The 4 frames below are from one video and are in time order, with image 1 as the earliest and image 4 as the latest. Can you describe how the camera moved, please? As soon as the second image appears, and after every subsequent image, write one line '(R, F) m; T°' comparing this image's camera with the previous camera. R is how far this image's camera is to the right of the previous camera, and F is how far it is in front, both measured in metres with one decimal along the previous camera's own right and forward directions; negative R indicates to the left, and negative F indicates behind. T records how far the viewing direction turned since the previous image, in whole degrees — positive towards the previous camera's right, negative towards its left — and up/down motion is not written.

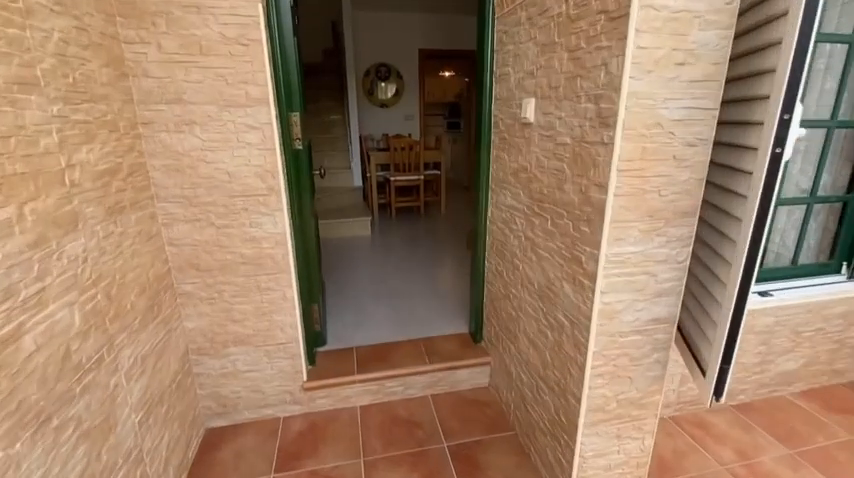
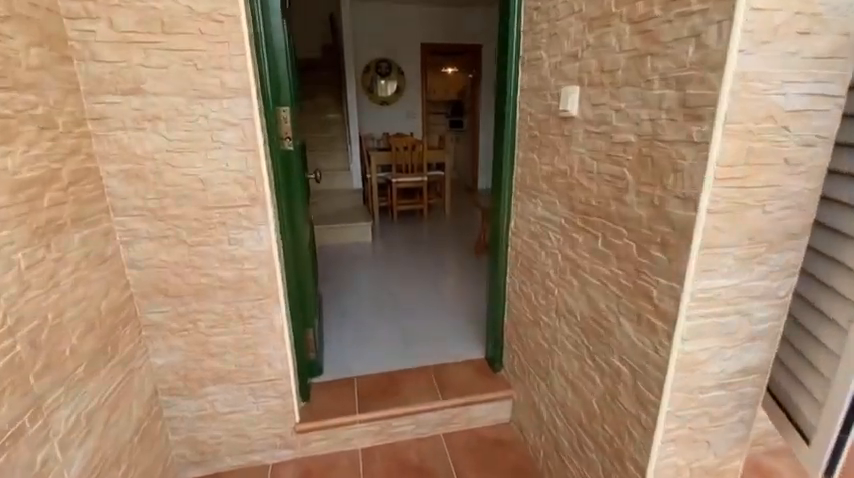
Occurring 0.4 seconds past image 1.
(-0.1, +0.3) m; 0°
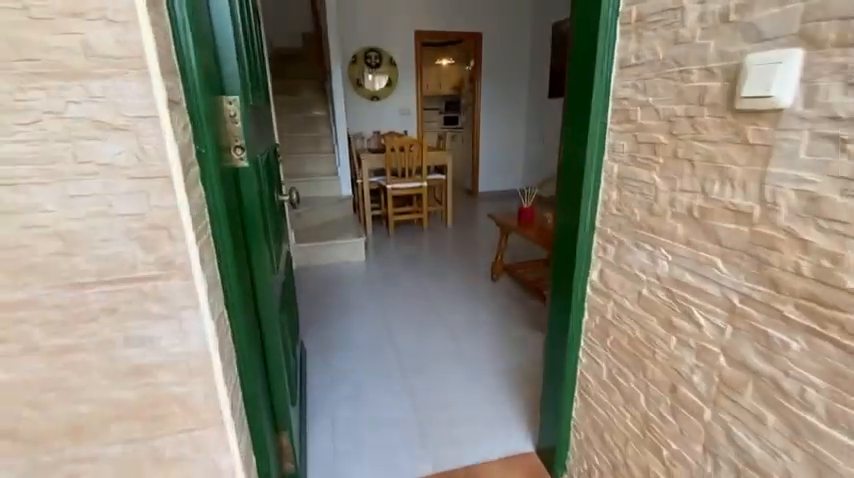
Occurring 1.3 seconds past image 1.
(-0.1, +0.6) m; +2°
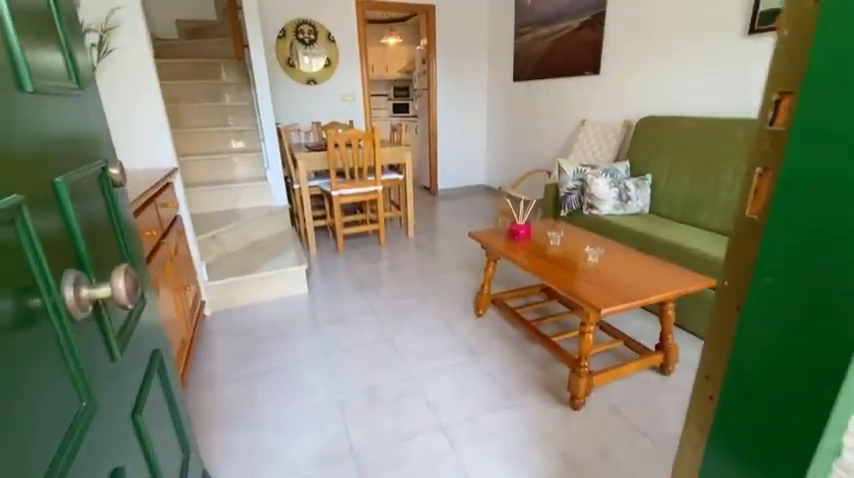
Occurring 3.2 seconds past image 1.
(-0.1, +0.7) m; +7°
